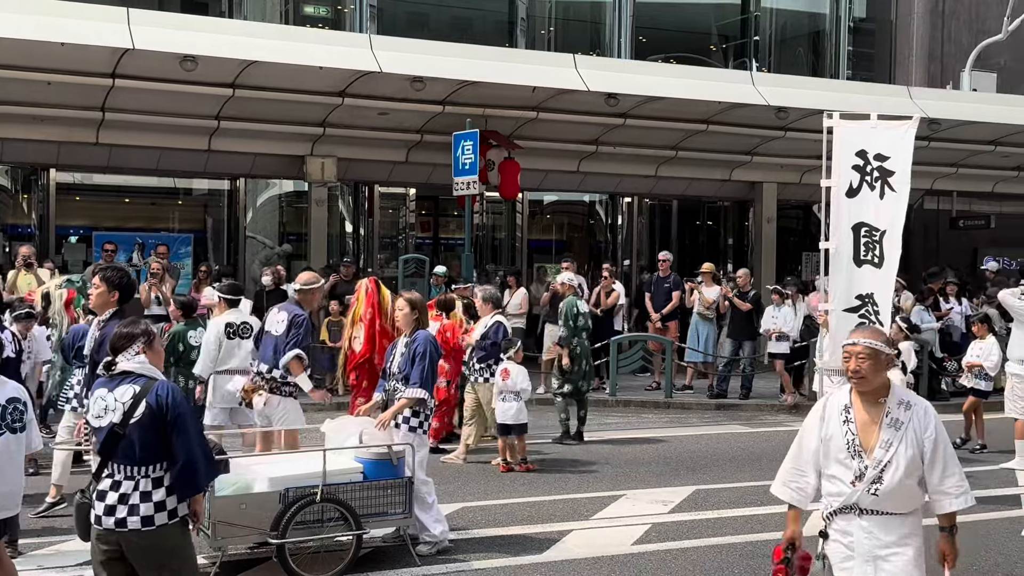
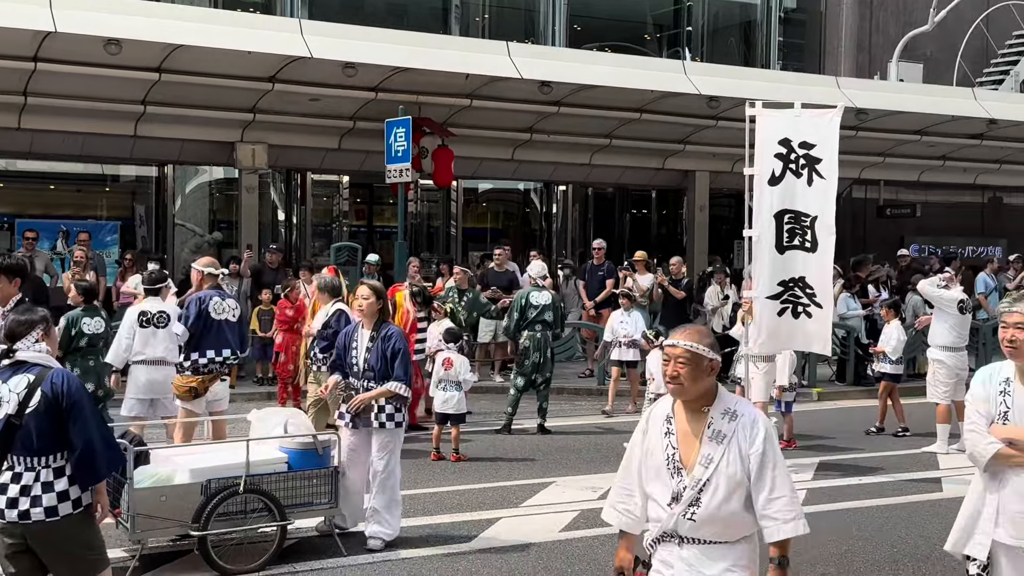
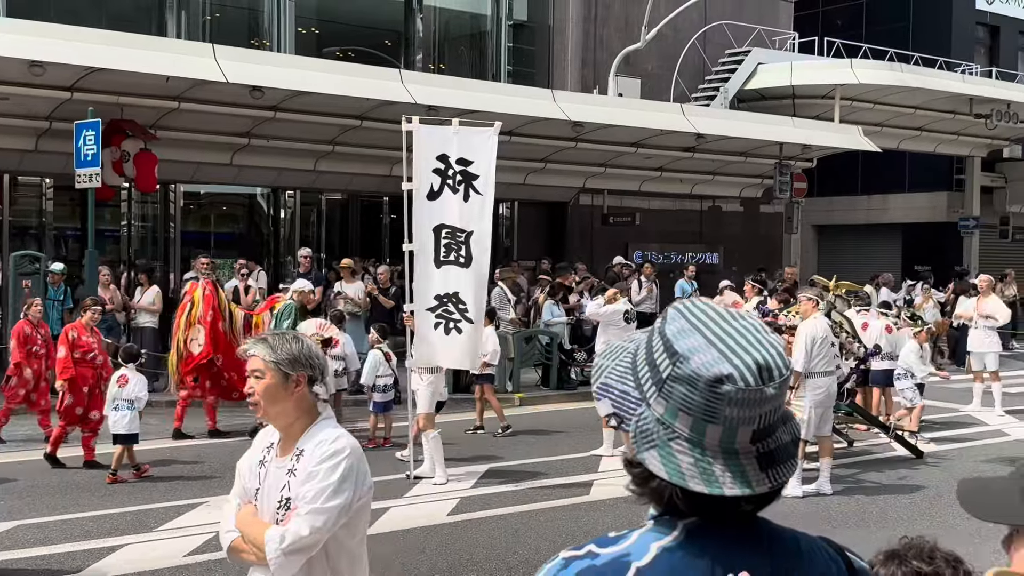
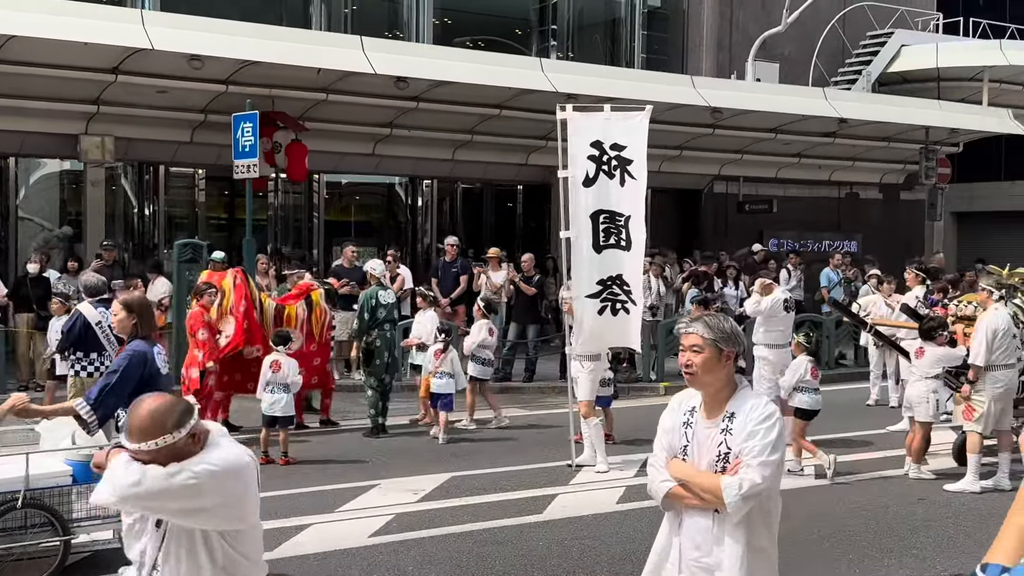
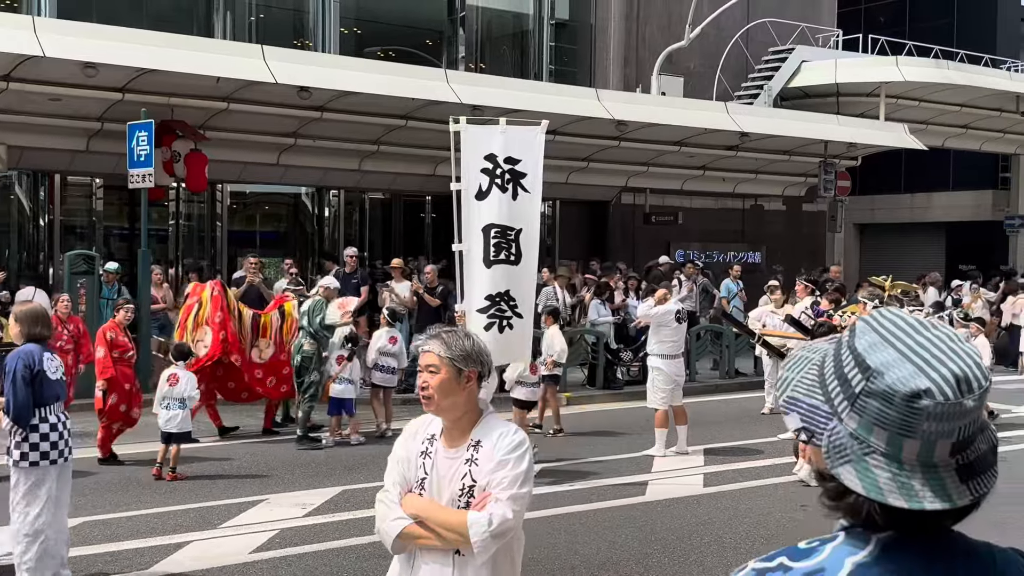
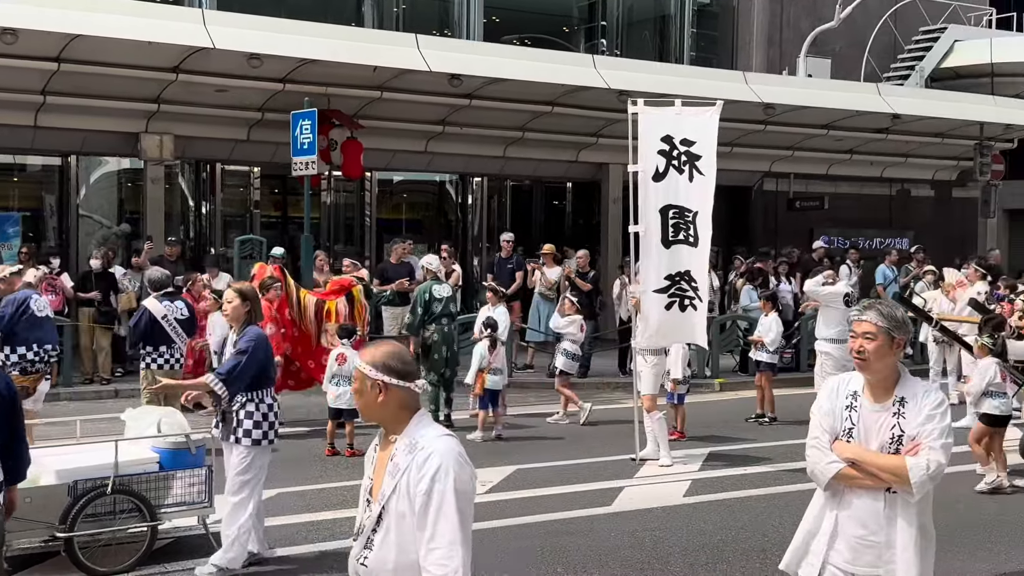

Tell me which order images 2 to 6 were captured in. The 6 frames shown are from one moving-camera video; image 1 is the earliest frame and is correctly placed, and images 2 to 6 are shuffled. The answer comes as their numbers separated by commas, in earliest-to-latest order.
2, 6, 4, 5, 3
